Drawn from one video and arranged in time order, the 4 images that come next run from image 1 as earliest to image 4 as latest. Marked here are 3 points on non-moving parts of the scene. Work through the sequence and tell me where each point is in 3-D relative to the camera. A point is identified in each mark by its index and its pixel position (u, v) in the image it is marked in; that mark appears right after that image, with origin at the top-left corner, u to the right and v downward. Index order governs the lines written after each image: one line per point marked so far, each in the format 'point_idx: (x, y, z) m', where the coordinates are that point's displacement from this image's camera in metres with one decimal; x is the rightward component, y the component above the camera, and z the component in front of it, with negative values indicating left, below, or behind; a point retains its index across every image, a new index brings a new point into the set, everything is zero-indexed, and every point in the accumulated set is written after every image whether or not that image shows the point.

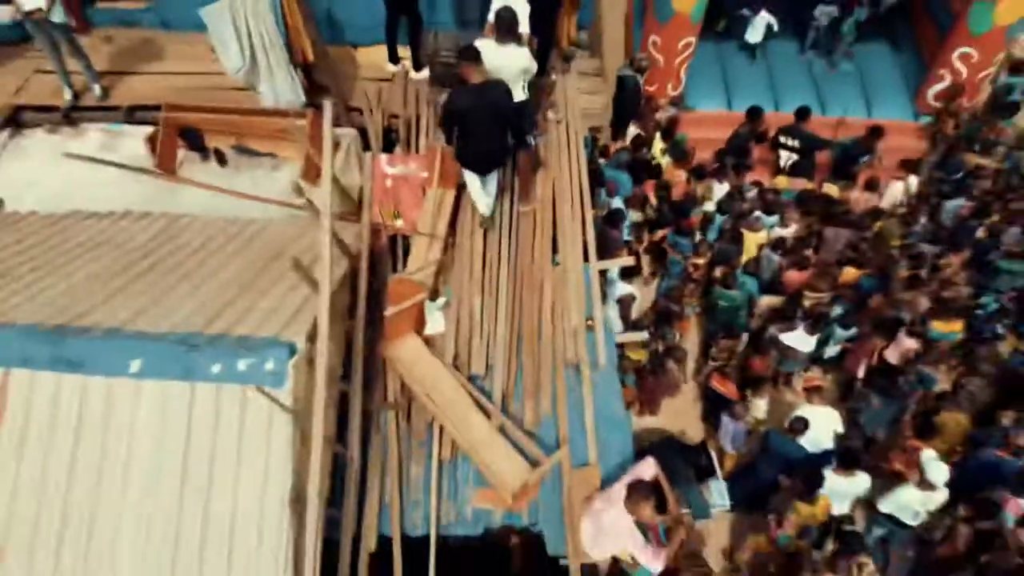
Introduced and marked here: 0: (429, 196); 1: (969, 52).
0: (-0.7, +0.7, +6.4) m
1: (+5.2, +2.6, +9.4) m
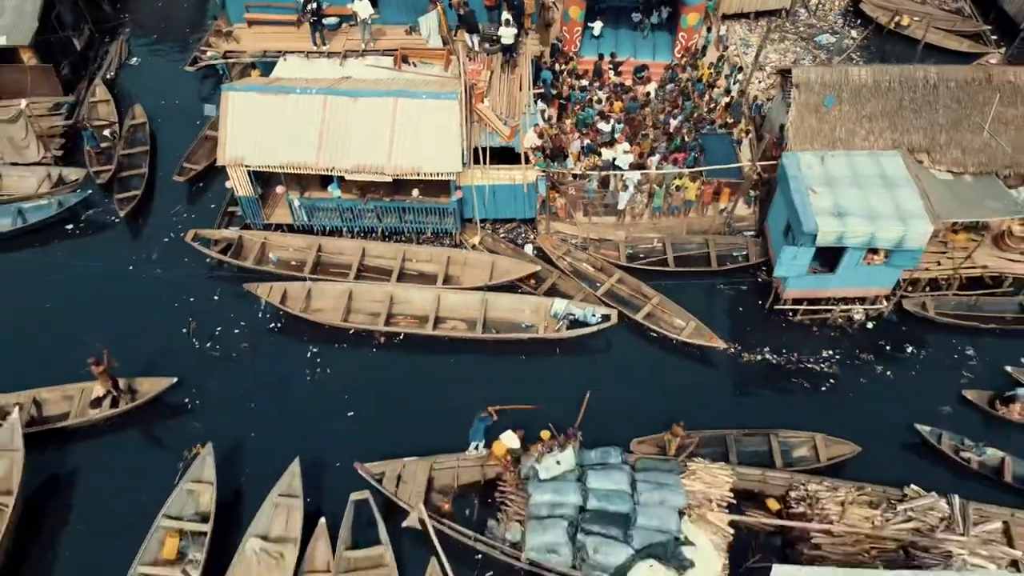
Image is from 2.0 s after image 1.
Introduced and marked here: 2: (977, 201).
0: (-0.8, +5.6, +21.8) m
1: (+5.0, +7.5, +24.7) m
2: (+10.3, +1.9, +18.5) m
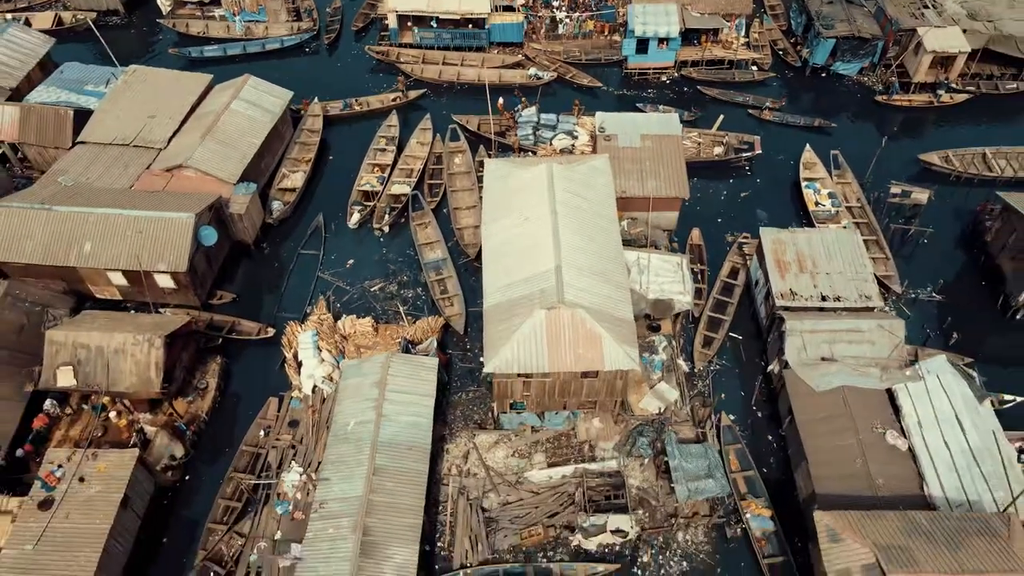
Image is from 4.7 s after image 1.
0: (-0.8, +17.7, +47.4) m
1: (+5.0, +19.6, +50.3) m
2: (+10.3, +14.0, +44.1) m
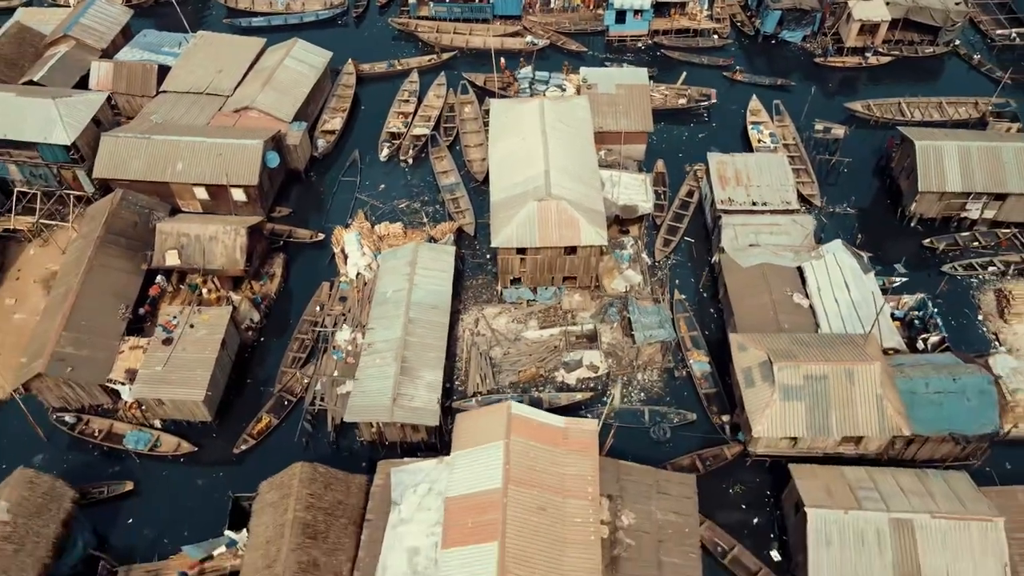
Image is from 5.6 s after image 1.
0: (-0.8, +22.0, +56.1) m
1: (+5.0, +23.9, +59.1) m
2: (+10.3, +18.3, +52.9) m
